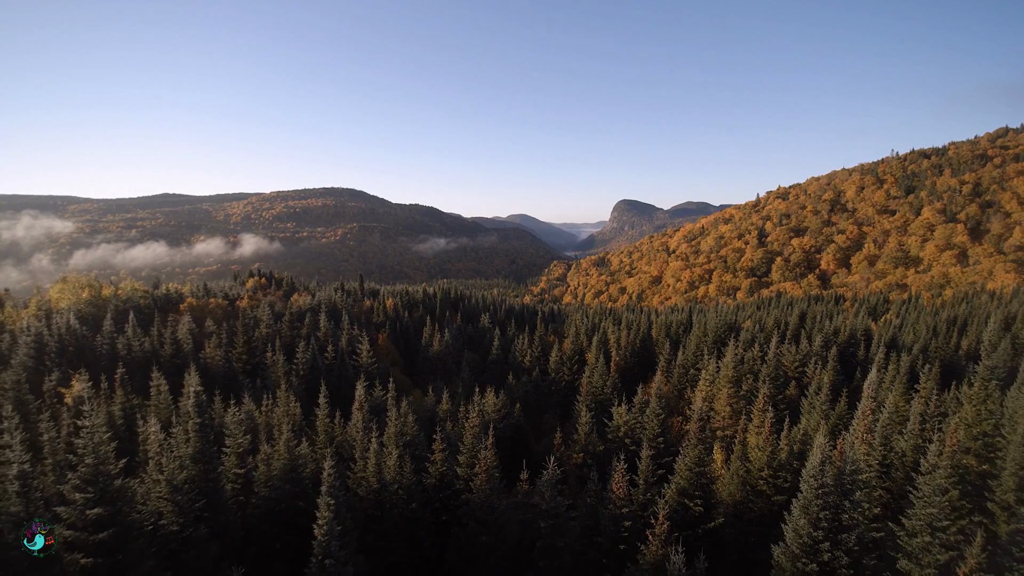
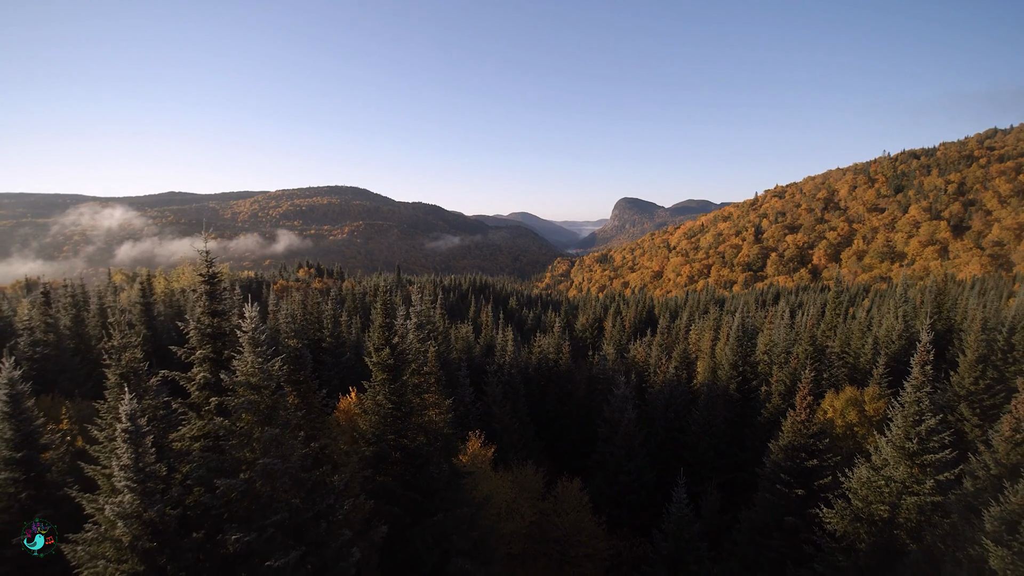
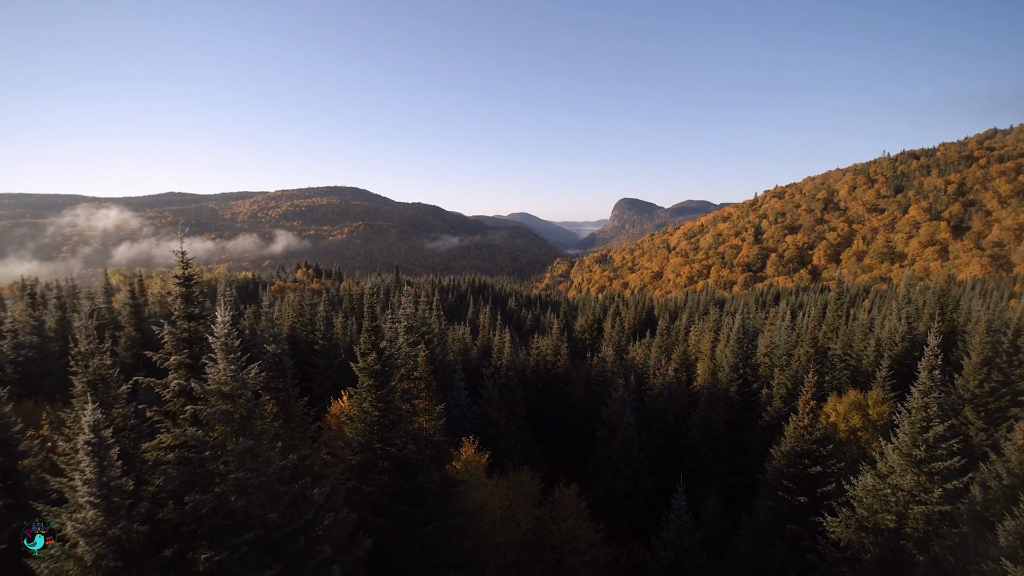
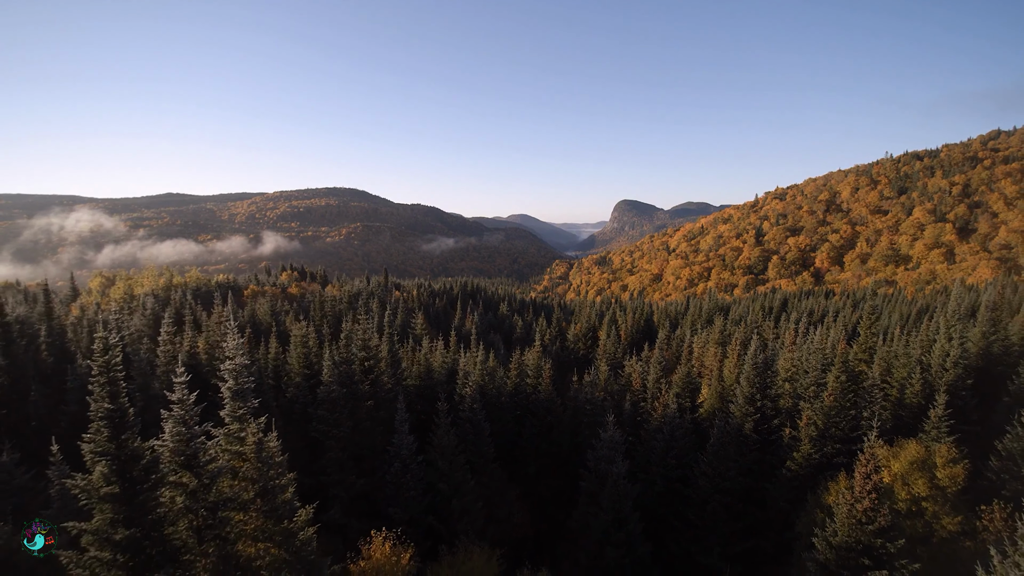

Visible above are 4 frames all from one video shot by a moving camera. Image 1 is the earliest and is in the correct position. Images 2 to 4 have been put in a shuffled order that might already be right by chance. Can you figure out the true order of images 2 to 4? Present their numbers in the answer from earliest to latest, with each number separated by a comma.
4, 3, 2
